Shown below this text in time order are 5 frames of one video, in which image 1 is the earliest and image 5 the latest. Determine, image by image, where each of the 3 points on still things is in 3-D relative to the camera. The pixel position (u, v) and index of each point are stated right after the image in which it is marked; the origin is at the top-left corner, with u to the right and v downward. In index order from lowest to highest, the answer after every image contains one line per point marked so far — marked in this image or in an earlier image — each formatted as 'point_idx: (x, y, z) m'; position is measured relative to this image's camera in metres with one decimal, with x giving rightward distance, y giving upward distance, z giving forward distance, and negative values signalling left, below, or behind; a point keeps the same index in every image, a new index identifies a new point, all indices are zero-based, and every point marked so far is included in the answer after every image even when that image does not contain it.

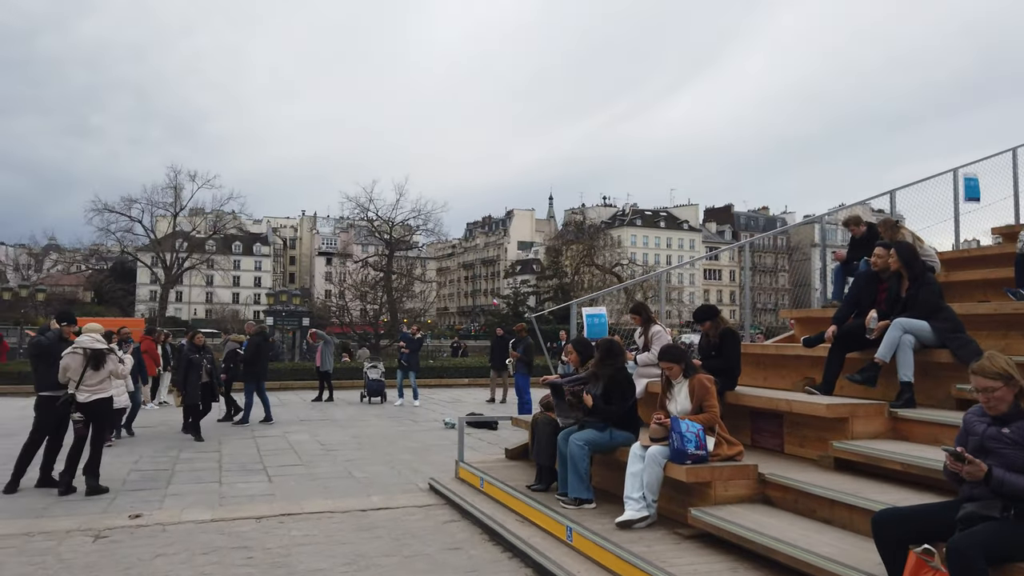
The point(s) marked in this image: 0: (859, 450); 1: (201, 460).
0: (+2.4, -1.1, +5.3) m
1: (-3.8, -2.1, +9.2) m
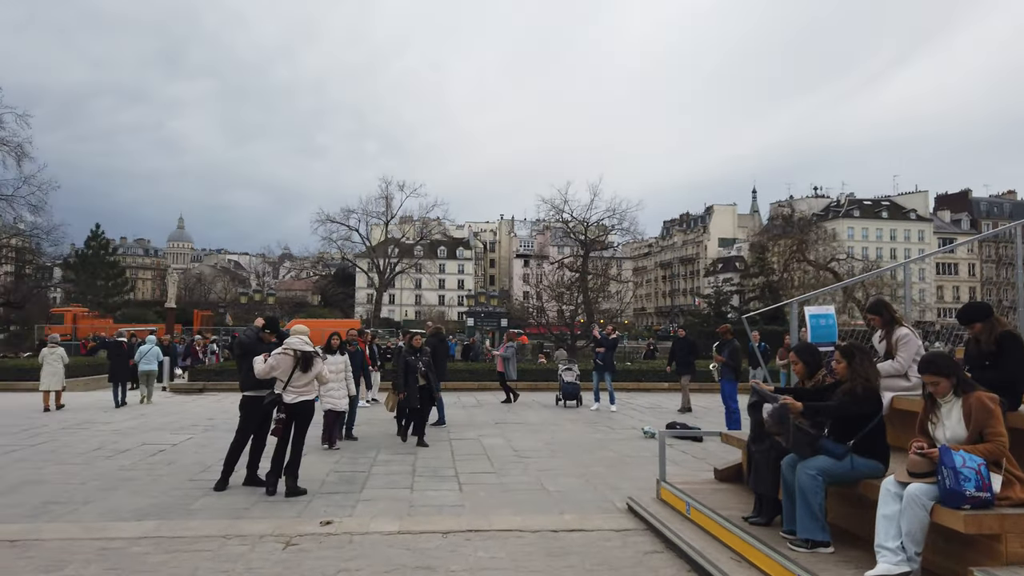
0: (+3.6, -1.1, +3.8) m
1: (-1.4, -2.1, +9.1) m
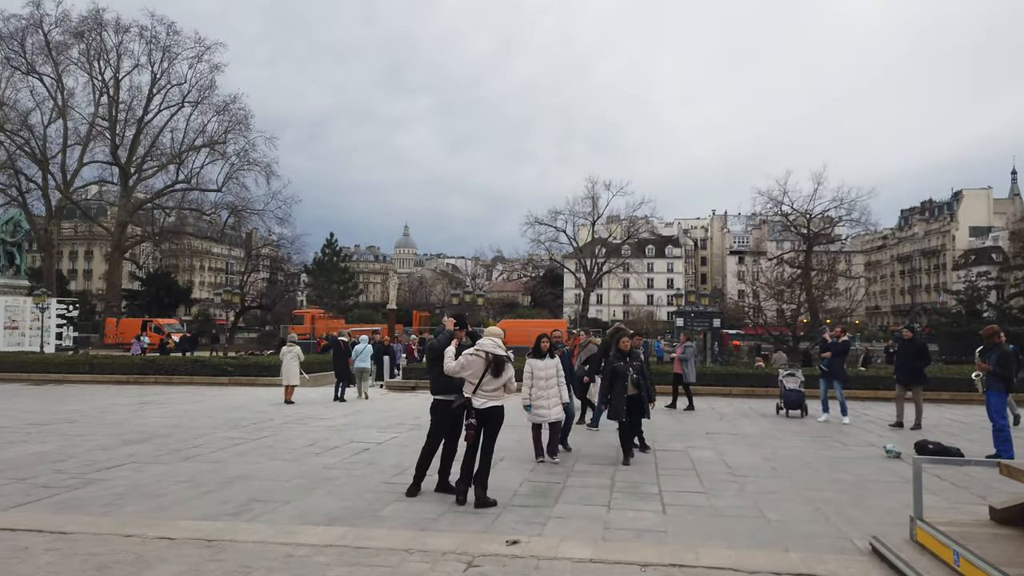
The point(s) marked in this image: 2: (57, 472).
0: (+4.3, -1.0, +1.9) m
1: (+0.9, -2.1, +8.4) m
2: (-4.7, -1.9, +7.8) m
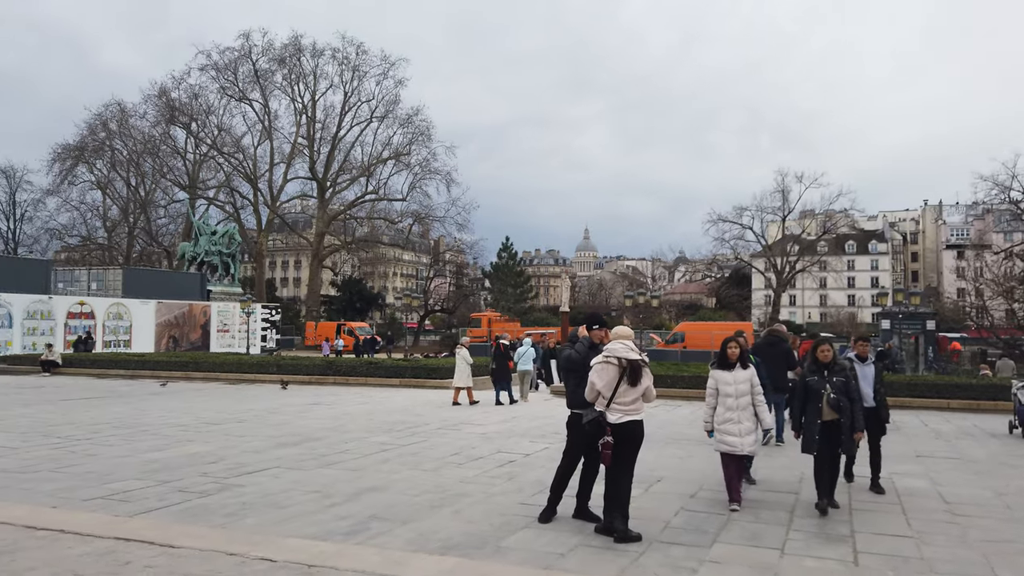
0: (+4.1, -0.9, -0.1) m
1: (+2.4, -2.0, +7.0) m
2: (-3.2, -1.9, +7.8) m
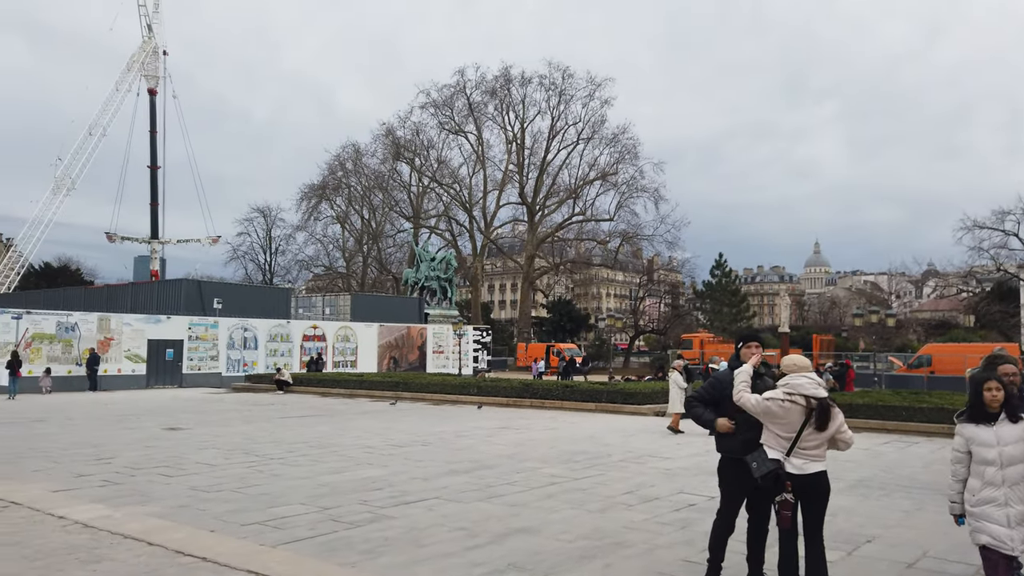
0: (+3.2, -0.8, -1.8) m
1: (+3.6, -2.2, +5.4) m
2: (-1.5, -2.2, +7.7) m
